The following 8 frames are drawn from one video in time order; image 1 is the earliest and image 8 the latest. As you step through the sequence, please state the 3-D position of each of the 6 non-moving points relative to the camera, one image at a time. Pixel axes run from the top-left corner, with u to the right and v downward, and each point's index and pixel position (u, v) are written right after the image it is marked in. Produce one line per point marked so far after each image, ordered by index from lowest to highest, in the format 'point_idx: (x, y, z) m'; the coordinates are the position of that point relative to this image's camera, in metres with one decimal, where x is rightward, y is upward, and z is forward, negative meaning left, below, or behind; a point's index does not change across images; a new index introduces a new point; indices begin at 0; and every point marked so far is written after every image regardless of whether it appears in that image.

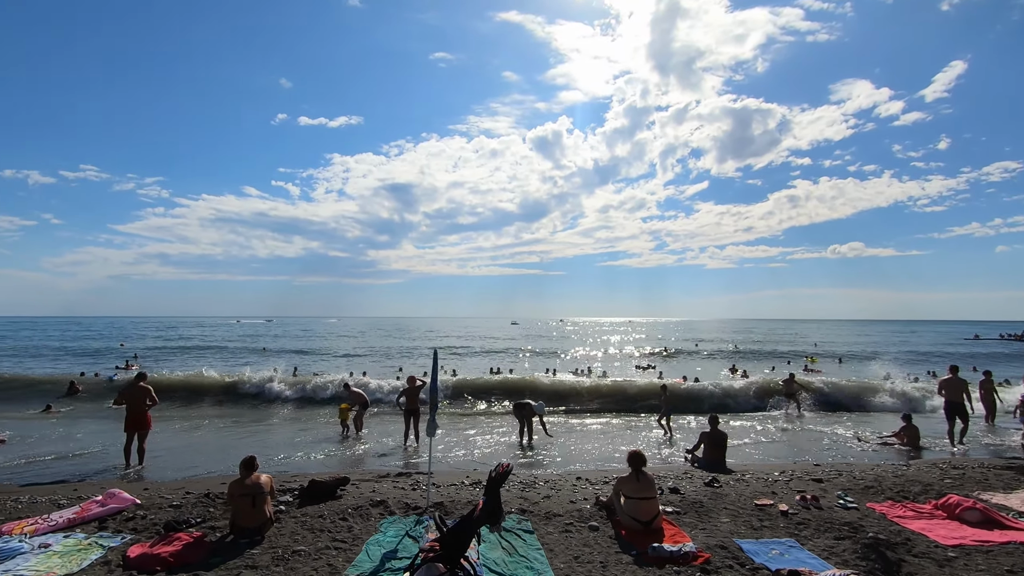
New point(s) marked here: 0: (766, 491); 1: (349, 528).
0: (+3.9, -3.1, +8.3) m
1: (-2.0, -2.9, +6.6) m
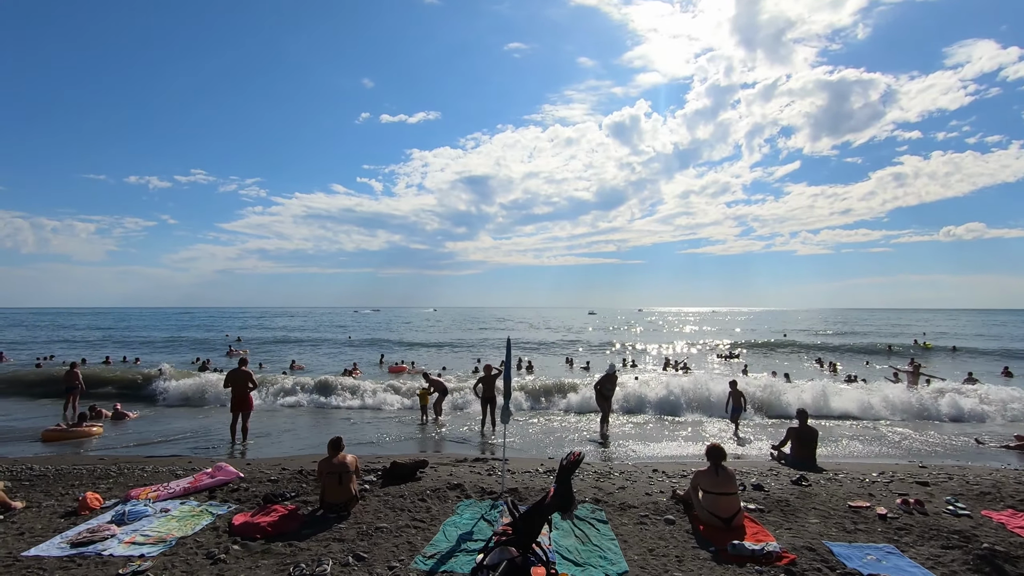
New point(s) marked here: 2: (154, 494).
0: (+5.0, -2.9, +7.7) m
1: (-1.1, -2.8, +6.9) m
2: (-4.7, -2.7, +7.1) m
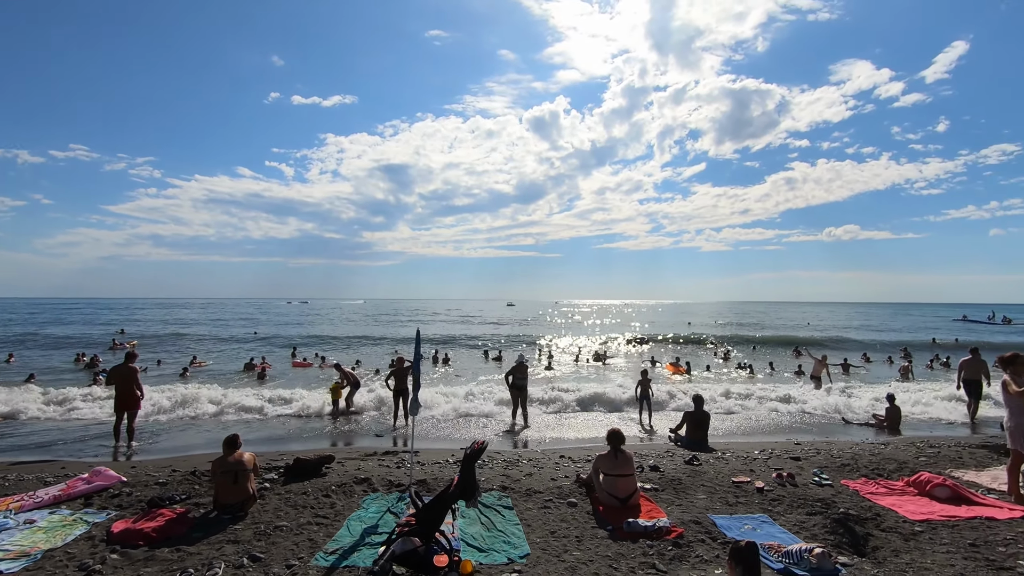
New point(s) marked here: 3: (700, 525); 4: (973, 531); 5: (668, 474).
0: (+3.6, -2.8, +8.4) m
1: (-2.3, -2.7, +6.7) m
2: (-5.9, -2.6, +6.4) m
3: (+2.2, -2.8, +6.3) m
4: (+5.2, -2.8, +6.1) m
5: (+2.4, -2.8, +8.1) m
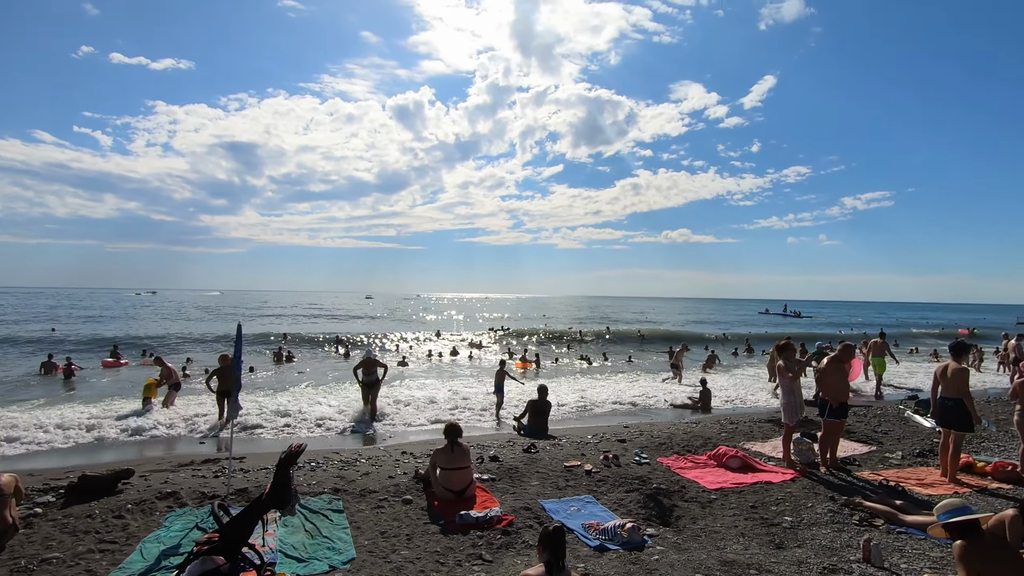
0: (+1.1, -2.7, +9.0) m
1: (-4.2, -2.6, +5.8) m
2: (-7.7, -2.4, +4.6) m
3: (+0.2, -2.7, +6.5) m
4: (+3.2, -2.7, +7.1) m
5: (-0.1, -2.7, +8.4) m
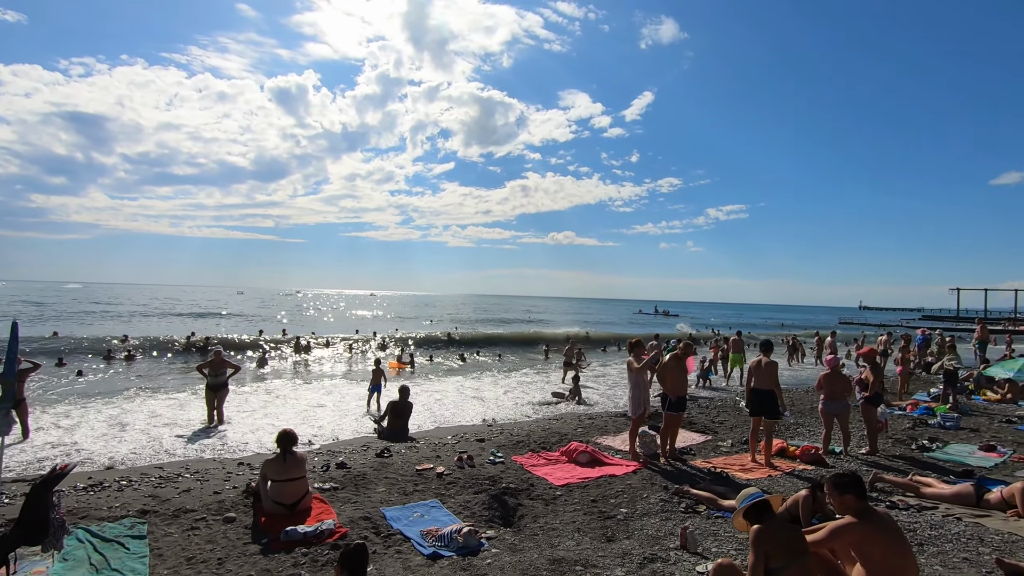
0: (-1.3, -2.7, +8.7) m
1: (-5.8, -2.5, +4.6) m
2: (-9.0, -2.2, +2.7) m
3: (-1.6, -2.7, +6.2) m
4: (+1.1, -2.7, +7.3) m
5: (-2.3, -2.7, +7.9) m
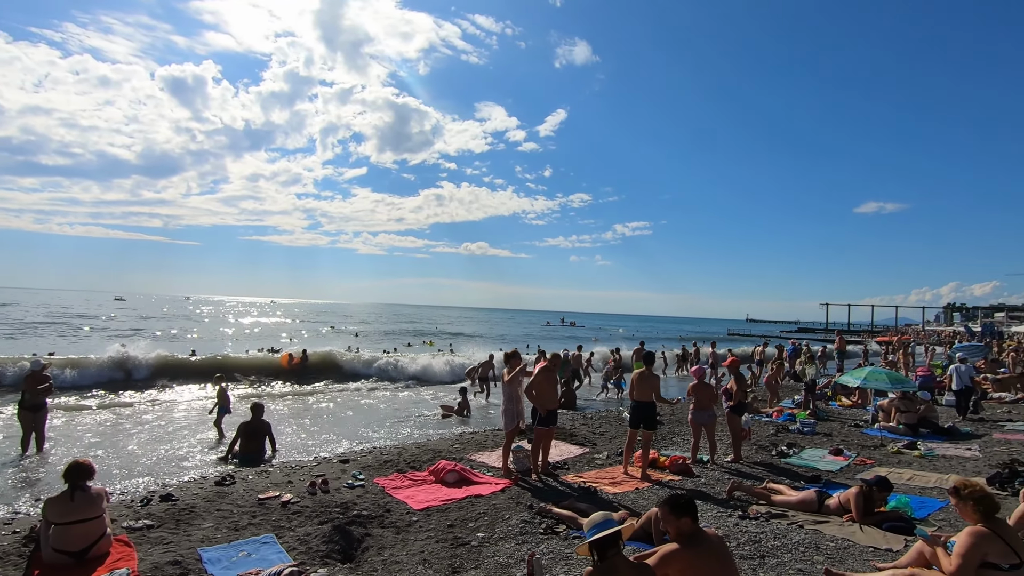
0: (-3.3, -2.8, +7.8) m
1: (-7.1, -2.4, +3.0) m
2: (-9.9, -2.1, +0.6) m
3: (-3.3, -2.7, +5.2) m
4: (-0.7, -2.9, +6.9) m
5: (-4.2, -2.7, +6.9) m
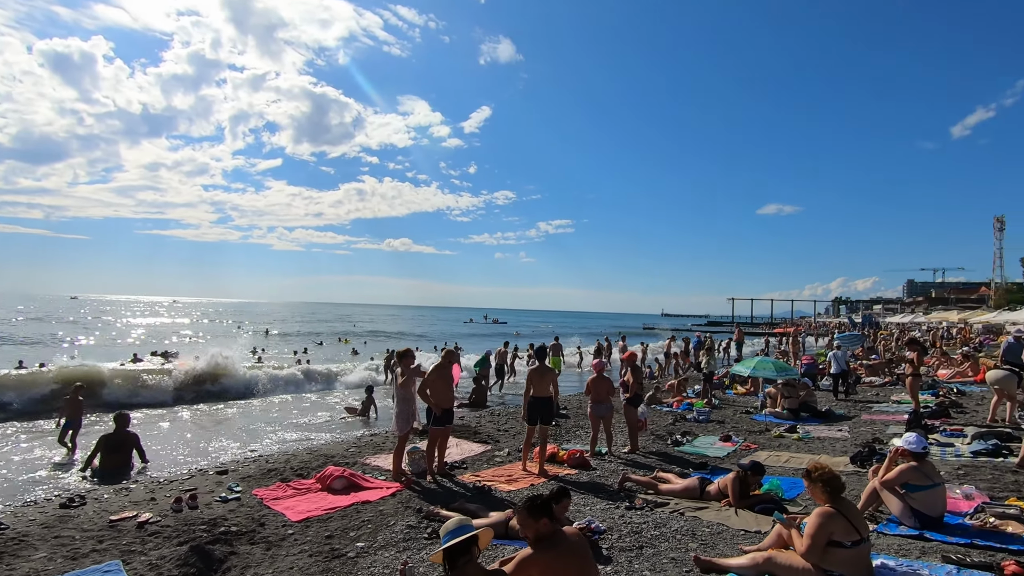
0: (-4.8, -2.7, +7.0) m
1: (-7.9, -2.4, +1.8) m
2: (-10.3, -2.1, -1.0) m
3: (-4.4, -2.7, +4.5) m
4: (-2.1, -2.8, +6.5) m
5: (-5.6, -2.7, +6.0) m
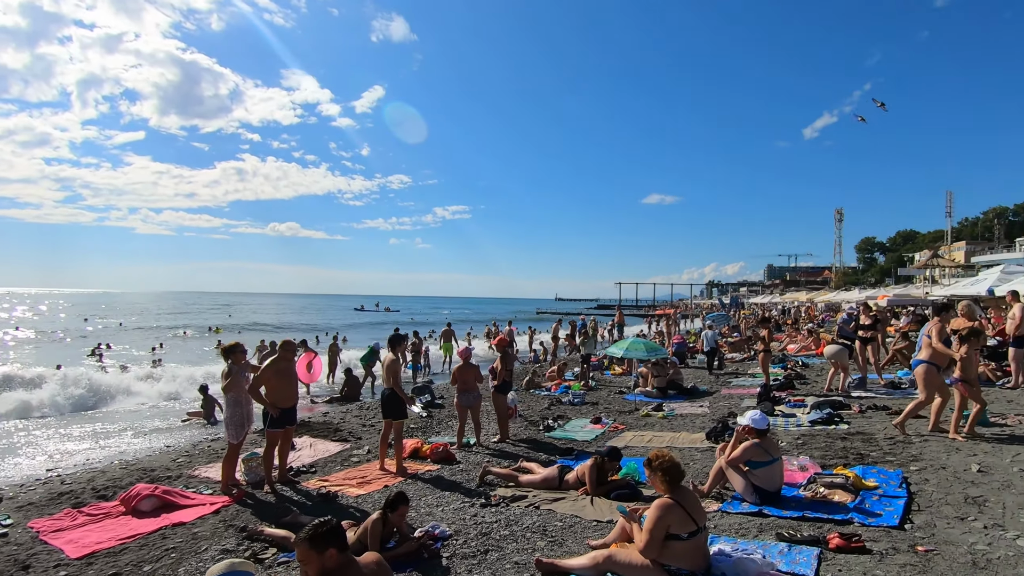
0: (-6.6, -2.6, +5.4) m
1: (-8.6, -2.4, -0.4) m
2: (-10.5, -2.2, -3.5) m
3: (-5.6, -2.6, +3.0) m
4: (-3.7, -2.6, +5.4) m
5: (-7.1, -2.6, +4.2) m
